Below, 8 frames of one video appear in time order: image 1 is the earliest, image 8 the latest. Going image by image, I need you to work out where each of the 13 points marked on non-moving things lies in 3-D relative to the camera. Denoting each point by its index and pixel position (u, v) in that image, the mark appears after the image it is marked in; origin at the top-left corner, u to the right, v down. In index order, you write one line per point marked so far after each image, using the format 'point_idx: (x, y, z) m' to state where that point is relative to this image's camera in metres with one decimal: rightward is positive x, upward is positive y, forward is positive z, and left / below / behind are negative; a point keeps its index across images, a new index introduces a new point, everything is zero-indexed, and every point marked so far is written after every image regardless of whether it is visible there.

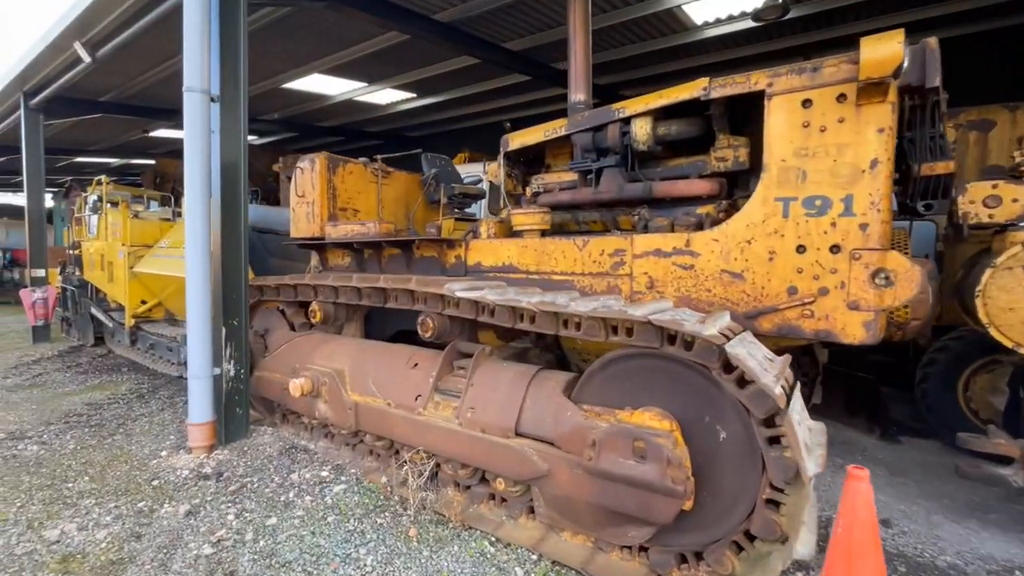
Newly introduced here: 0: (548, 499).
0: (+0.2, -1.1, +2.5) m
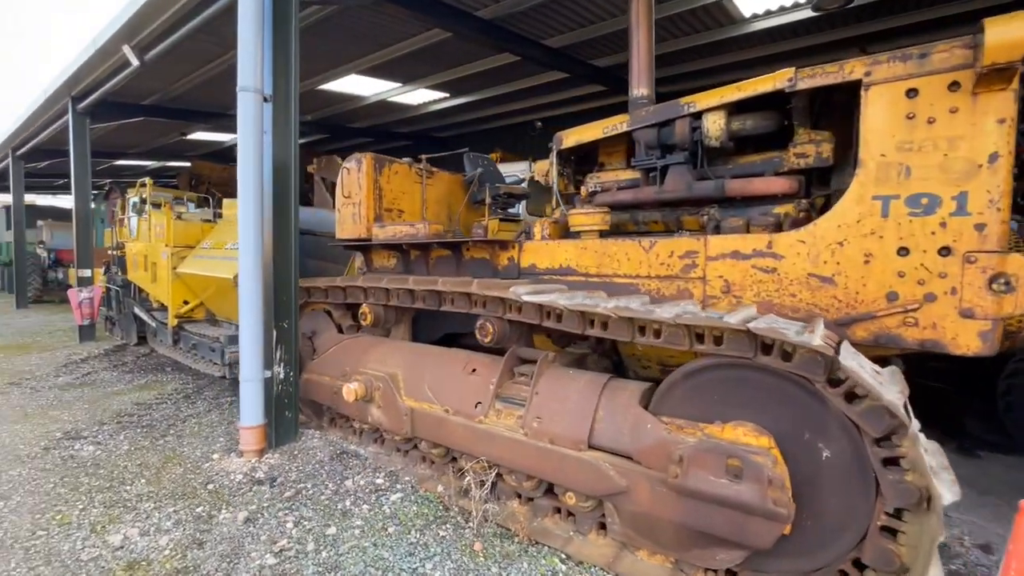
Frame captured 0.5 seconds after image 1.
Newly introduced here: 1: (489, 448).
0: (+0.6, -1.1, +2.3) m
1: (-0.1, -0.9, +2.8) m
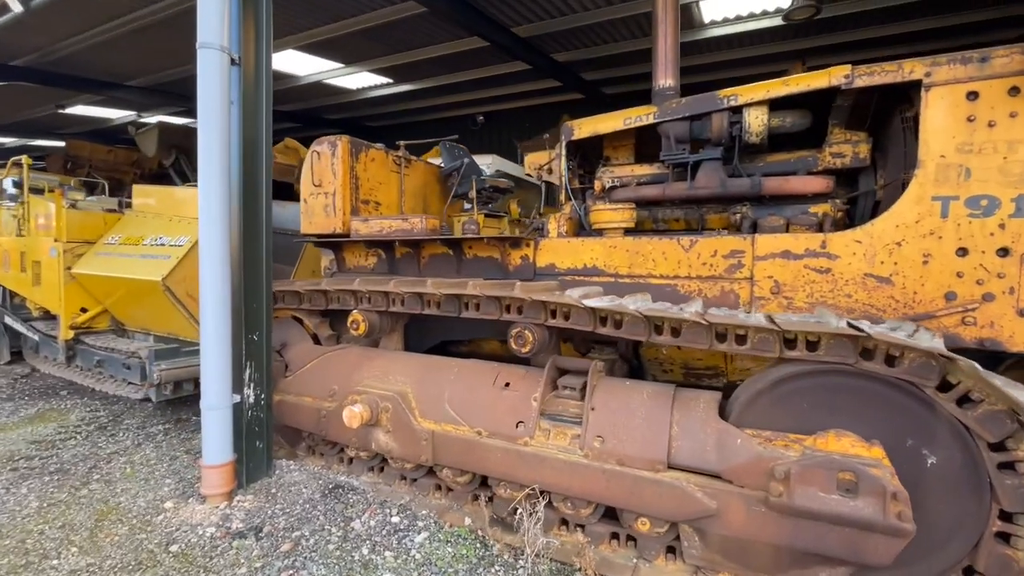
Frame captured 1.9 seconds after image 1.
0: (+0.9, -1.2, +2.1) m
1: (+0.1, -1.0, +2.4) m
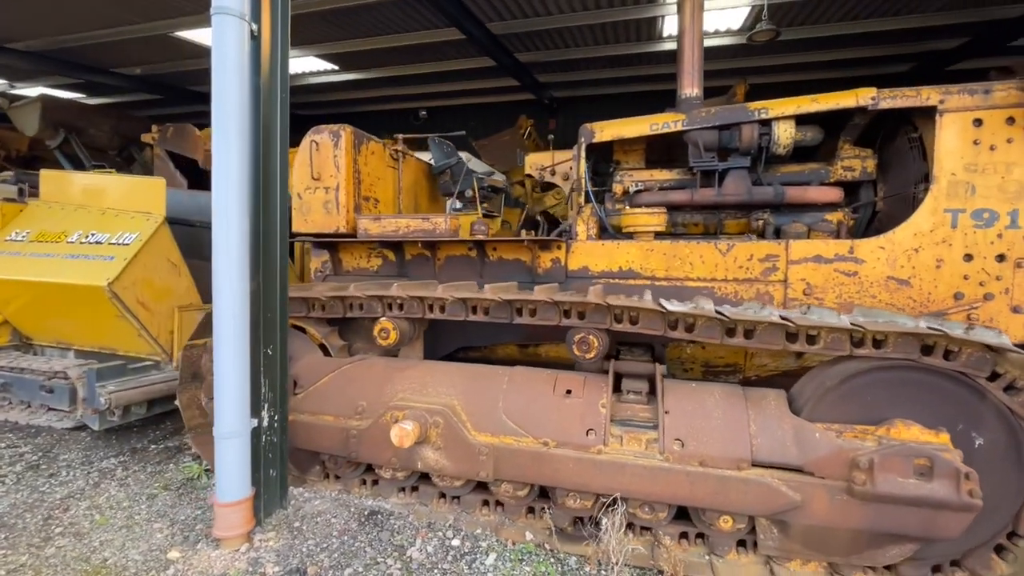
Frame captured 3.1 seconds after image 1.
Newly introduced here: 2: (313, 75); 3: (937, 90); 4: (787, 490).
0: (+1.4, -1.2, +2.3) m
1: (+0.5, -1.0, +2.4) m
2: (-3.6, +3.8, +8.4) m
3: (+2.4, +1.1, +2.7) m
4: (+1.3, -0.9, +2.2) m
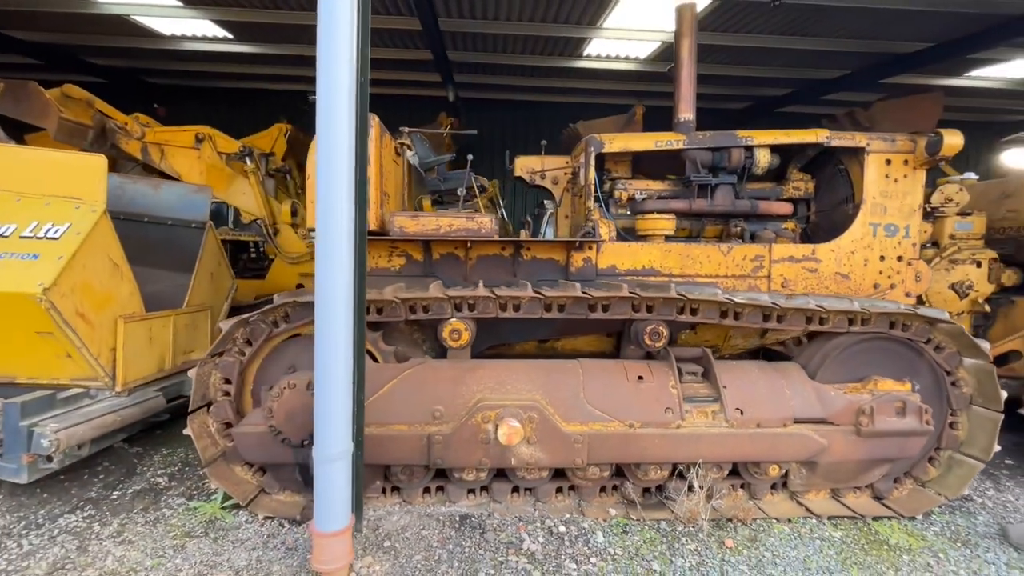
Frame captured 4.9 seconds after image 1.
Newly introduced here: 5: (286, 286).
0: (+1.9, -1.1, +2.9) m
1: (+1.1, -1.0, +2.8) m
2: (-4.9, +3.8, +7.1) m
3: (+2.8, +1.2, +3.7) m
4: (+1.9, -0.9, +2.9) m
5: (-2.9, 0.0, +6.0) m
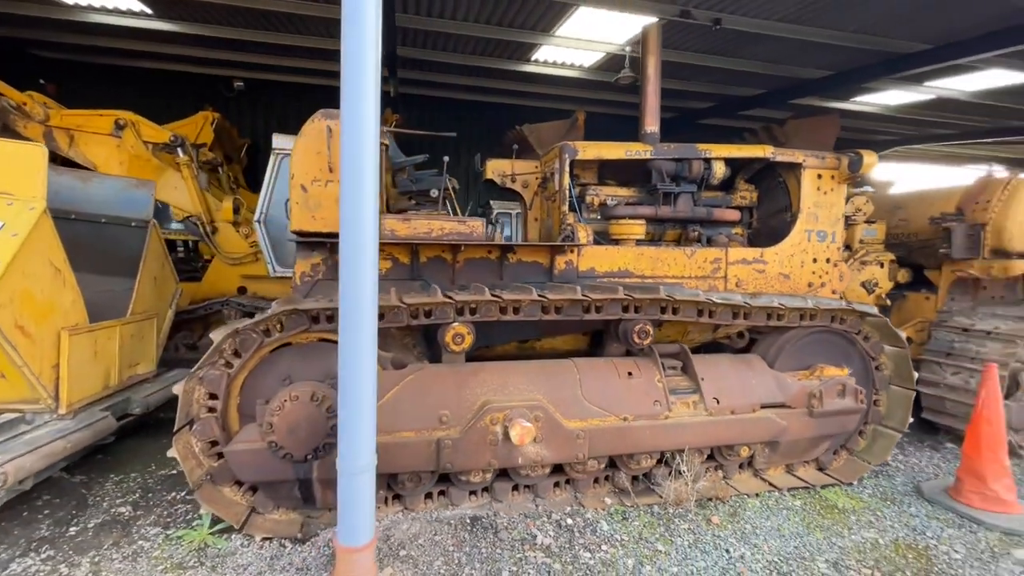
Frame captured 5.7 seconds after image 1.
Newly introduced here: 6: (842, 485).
0: (+1.9, -1.1, +3.3) m
1: (+1.1, -1.0, +3.1) m
2: (-5.5, +3.7, +6.3) m
3: (+2.6, +1.2, +4.2) m
4: (+1.9, -0.9, +3.2) m
5: (-3.4, 0.0, +5.5) m
6: (+2.4, -1.4, +3.5) m
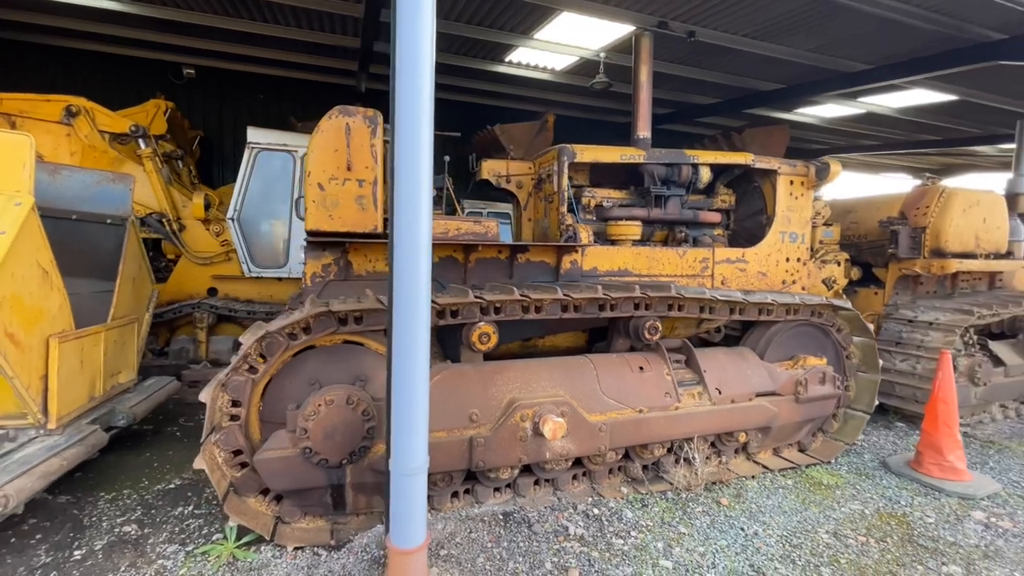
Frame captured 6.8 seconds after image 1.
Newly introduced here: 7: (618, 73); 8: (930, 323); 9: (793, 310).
0: (+2.0, -1.1, +3.6) m
1: (+1.2, -1.0, +3.3) m
2: (-5.8, +3.7, +5.7) m
3: (+2.6, +1.2, +4.5) m
4: (+2.0, -0.9, +3.5) m
5: (-3.5, 0.0, +5.2) m
6: (+2.5, -1.4, +3.8) m
7: (+1.7, +3.5, +7.6) m
8: (+4.2, -0.4, +4.7) m
9: (+2.2, -0.2, +3.8) m
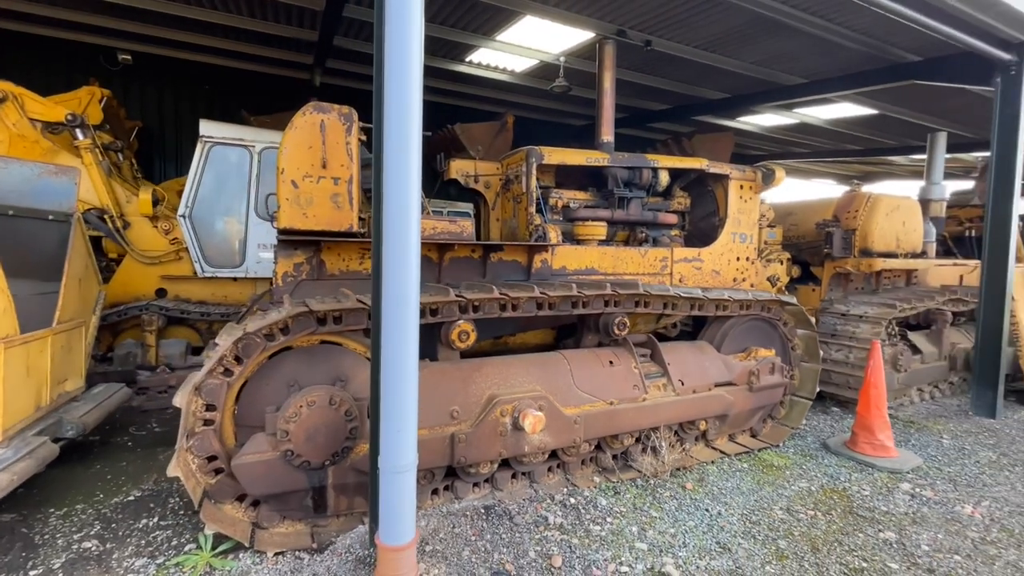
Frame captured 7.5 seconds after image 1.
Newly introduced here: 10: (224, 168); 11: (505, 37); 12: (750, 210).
0: (+1.8, -1.1, +3.9) m
1: (+1.1, -0.9, +3.4) m
2: (-6.2, +3.7, +5.2) m
3: (+2.2, +1.3, +4.8) m
4: (+1.8, -0.9, +3.8) m
5: (-3.9, 0.0, +4.9) m
6: (+2.3, -1.4, +4.1) m
7: (+1.1, +3.5, +7.8) m
8: (+3.9, -0.3, +5.2) m
9: (+2.0, -0.2, +4.0) m
10: (-3.0, +1.3, +4.9) m
11: (-0.1, +3.5, +6.5) m
12: (+2.5, +0.8, +5.0) m
